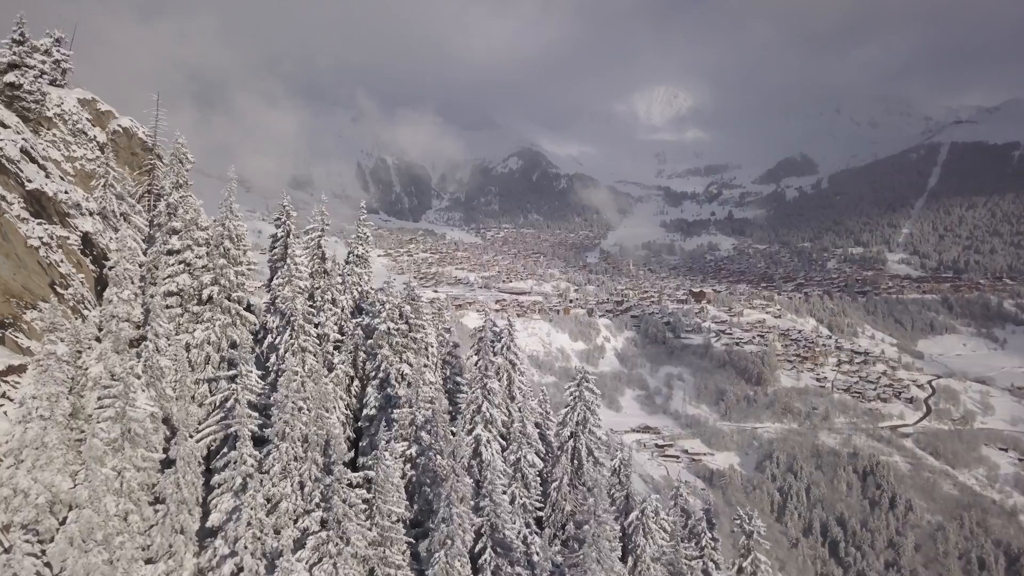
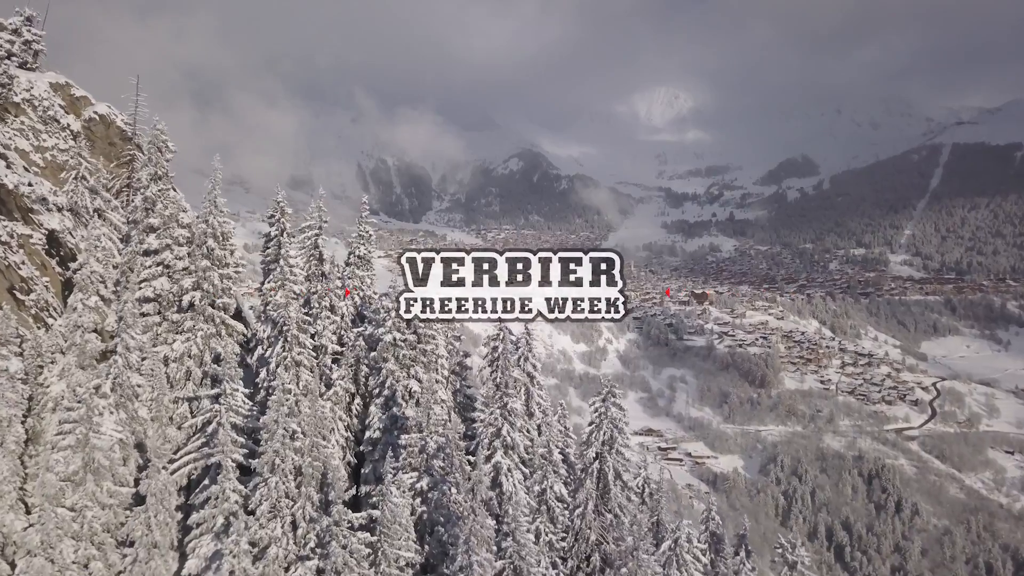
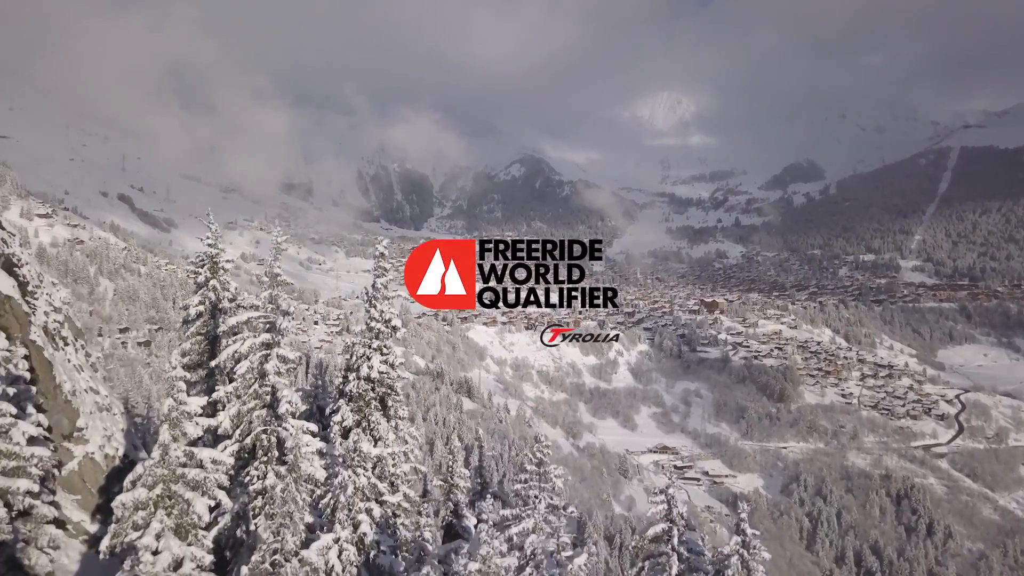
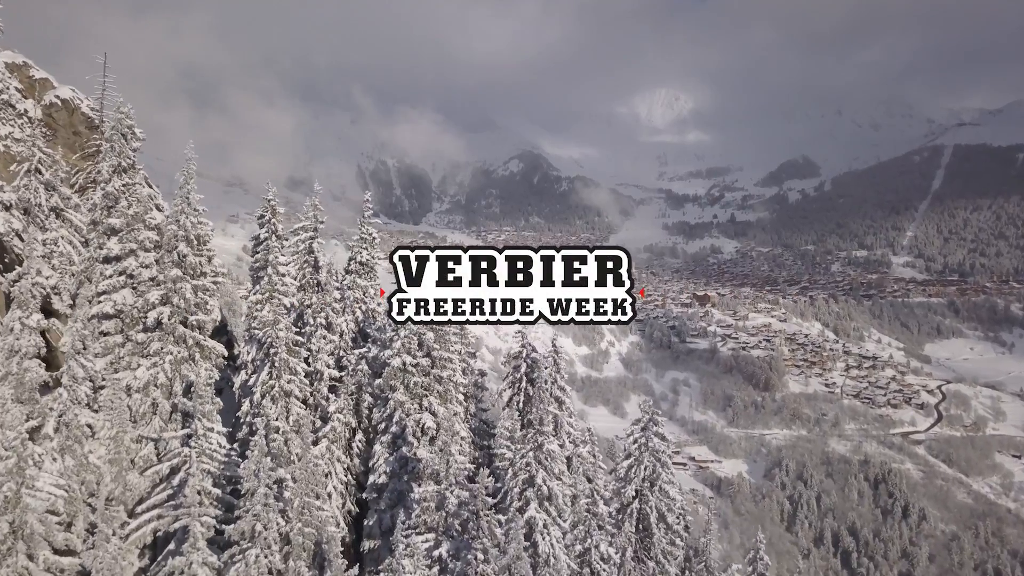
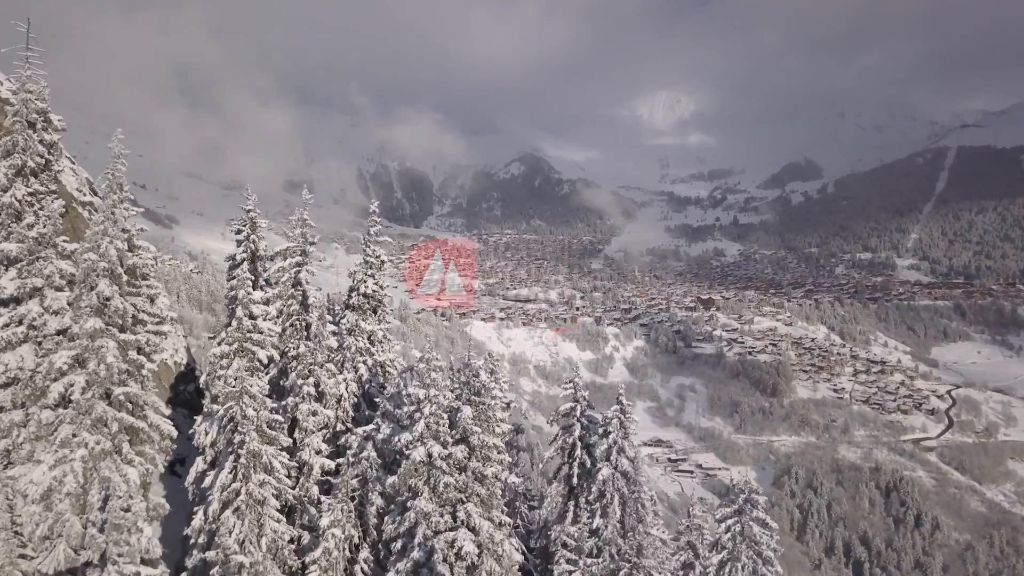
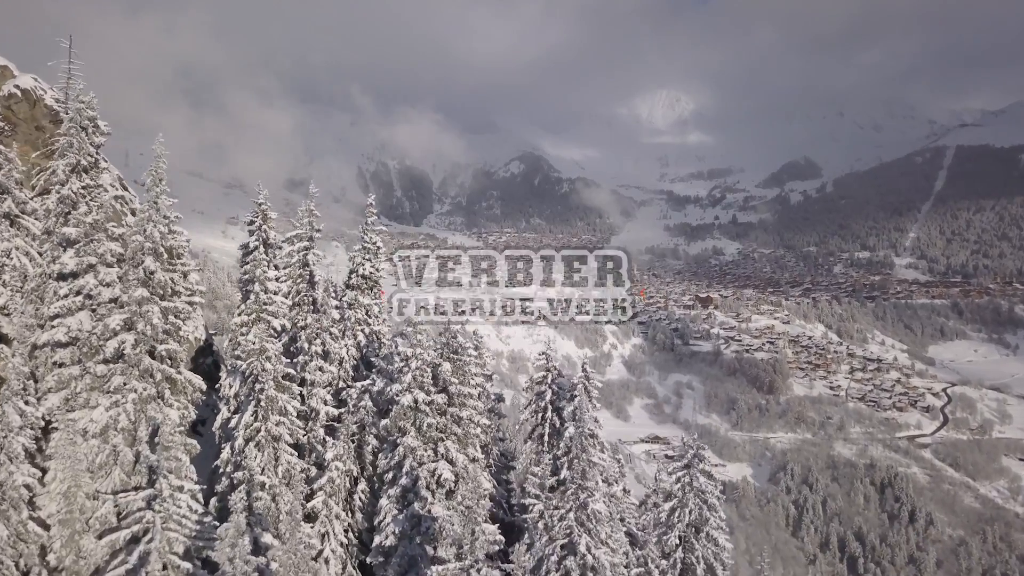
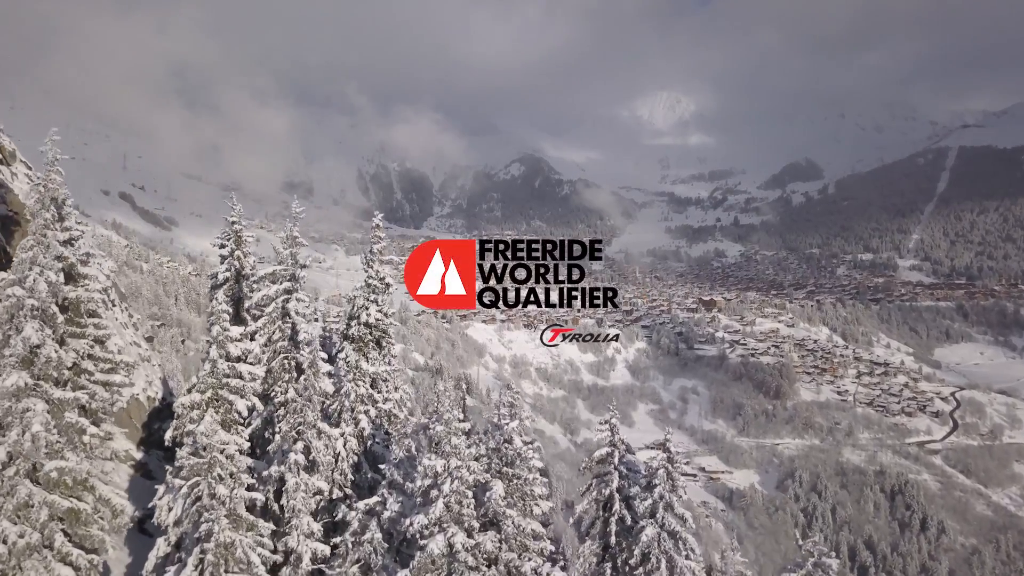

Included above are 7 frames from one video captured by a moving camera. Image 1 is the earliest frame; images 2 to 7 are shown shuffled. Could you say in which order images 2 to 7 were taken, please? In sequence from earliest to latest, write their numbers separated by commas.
2, 4, 6, 5, 7, 3
